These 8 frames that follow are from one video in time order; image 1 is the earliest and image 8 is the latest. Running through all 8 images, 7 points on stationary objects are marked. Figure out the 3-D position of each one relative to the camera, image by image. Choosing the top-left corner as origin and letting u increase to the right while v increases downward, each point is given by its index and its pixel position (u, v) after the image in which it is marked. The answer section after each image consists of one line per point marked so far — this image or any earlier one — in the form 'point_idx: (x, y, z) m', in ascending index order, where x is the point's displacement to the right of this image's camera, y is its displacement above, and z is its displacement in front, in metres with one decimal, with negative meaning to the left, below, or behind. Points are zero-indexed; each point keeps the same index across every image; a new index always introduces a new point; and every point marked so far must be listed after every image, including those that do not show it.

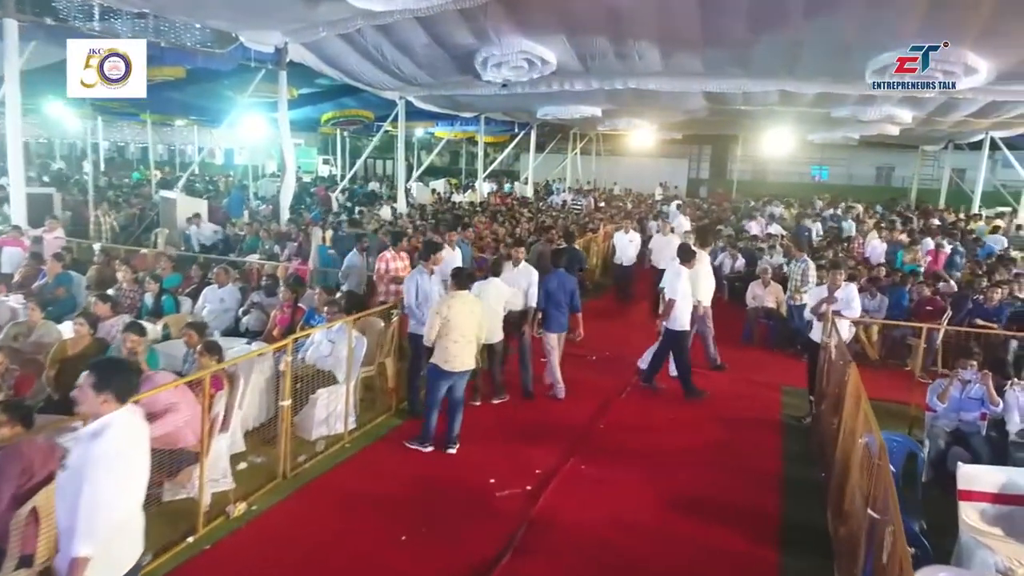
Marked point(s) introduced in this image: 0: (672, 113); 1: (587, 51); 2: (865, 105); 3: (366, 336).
0: (+4.1, +4.4, +18.2) m
1: (+1.2, +3.7, +11.4) m
2: (+7.4, +3.8, +15.0) m
3: (-1.2, -0.4, +5.9) m
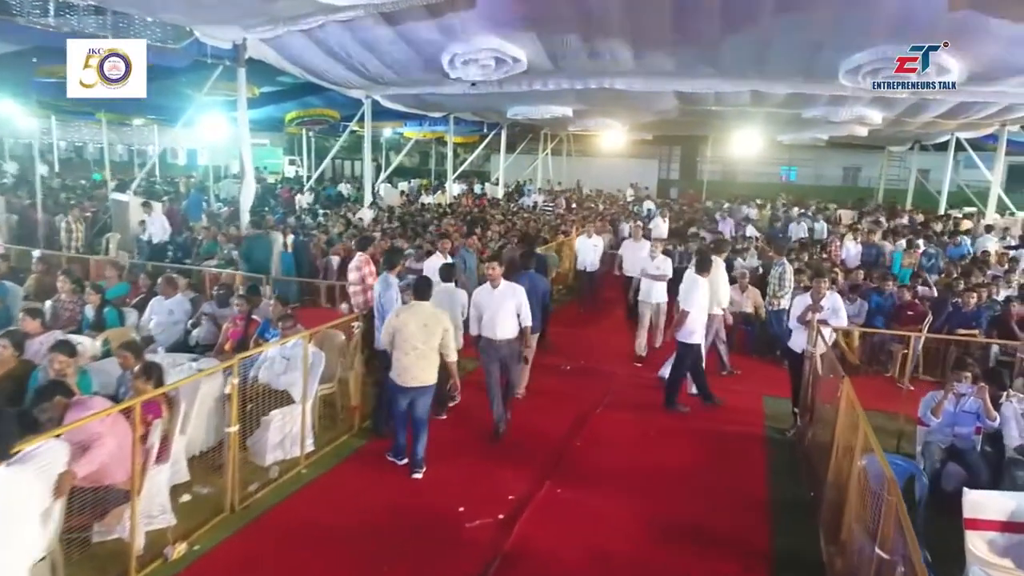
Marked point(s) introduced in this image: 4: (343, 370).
0: (+3.3, +4.4, +18.0) m
1: (+0.7, +3.7, +11.1) m
2: (+6.8, +3.8, +14.9) m
3: (-1.4, -0.5, +5.5) m
4: (-1.4, -0.7, +5.7) m
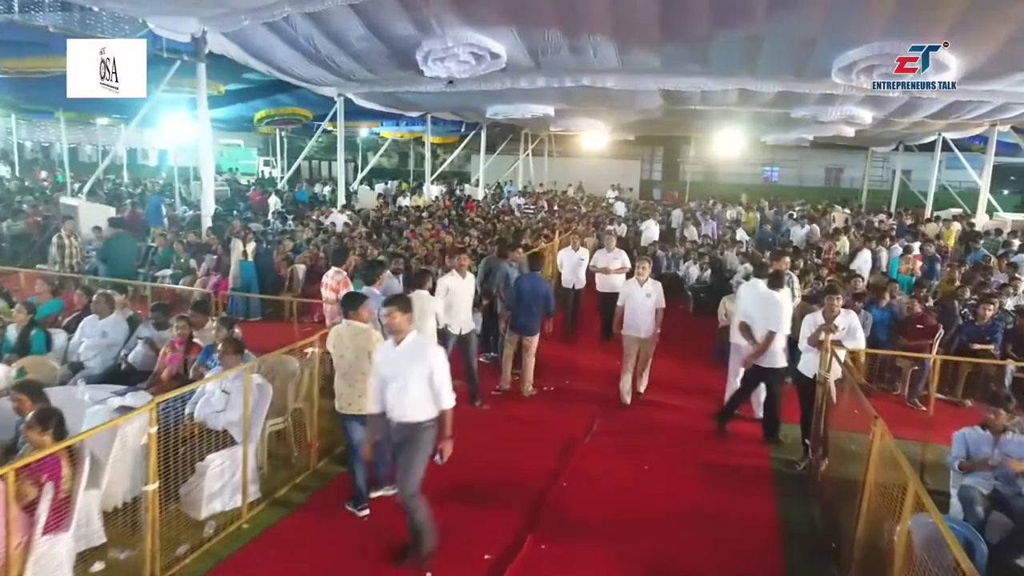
0: (+2.8, +4.2, +17.4) m
1: (+0.4, +3.5, +10.4) m
2: (+6.3, +3.7, +14.5) m
3: (-1.6, -0.6, +4.8) m
4: (-1.5, -0.8, +5.0) m
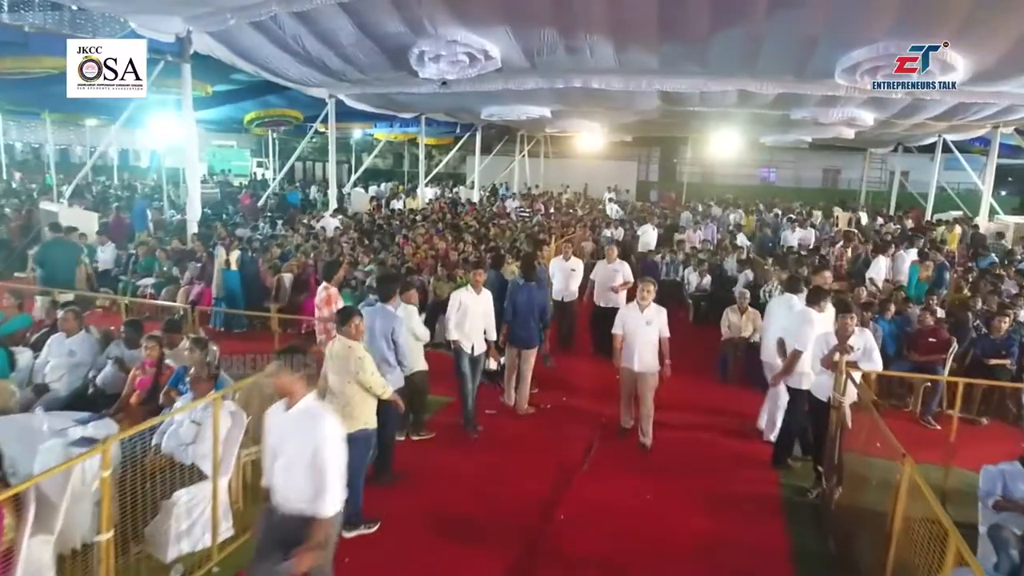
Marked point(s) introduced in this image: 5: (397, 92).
0: (+2.7, +4.1, +17.1) m
1: (+0.3, +3.4, +10.1) m
2: (+6.2, +3.6, +14.2) m
3: (-1.6, -0.7, +4.5) m
4: (-1.6, -0.9, +4.7) m
5: (-2.3, +3.9, +14.3) m
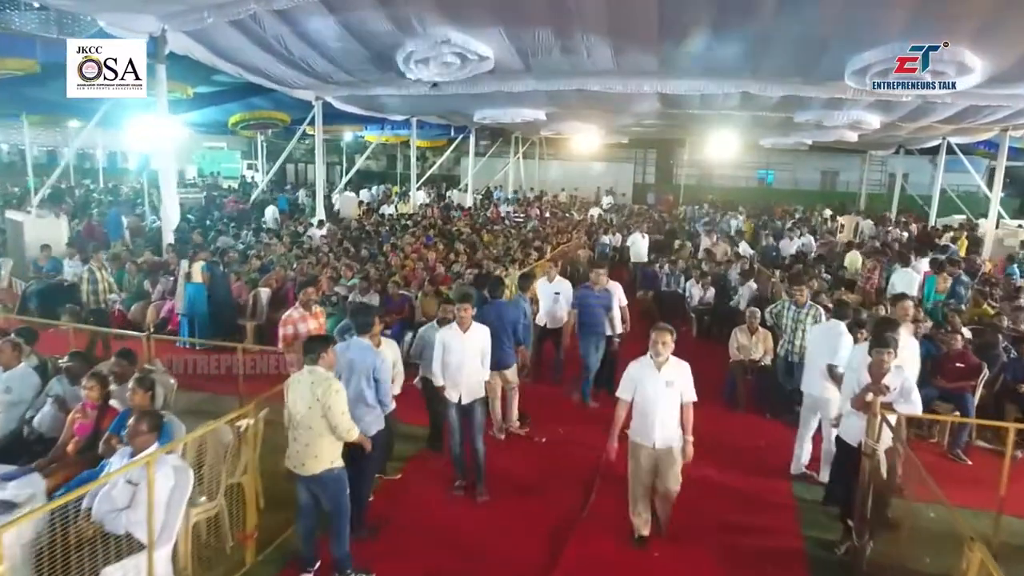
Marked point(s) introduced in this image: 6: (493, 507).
0: (+2.5, +4.0, +16.6) m
1: (+0.2, +3.2, +9.6) m
2: (+6.1, +3.4, +13.7) m
3: (-1.7, -0.9, +3.9) m
4: (-1.6, -1.1, +4.1) m
5: (-2.4, +3.7, +13.8) m
6: (-0.1, -1.5, +5.0) m
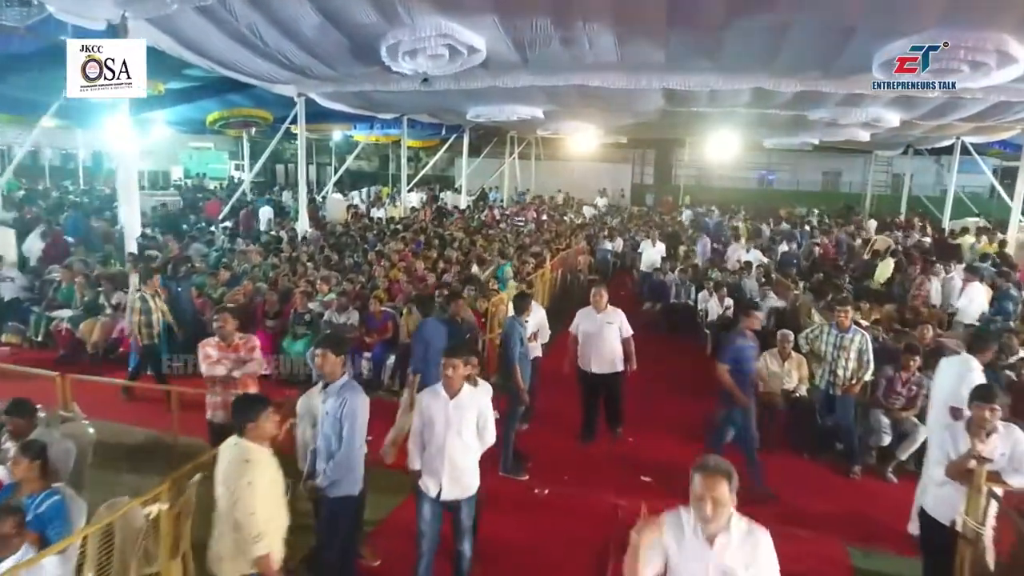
0: (+2.5, +3.8, +15.7) m
1: (+0.2, +3.1, +8.7) m
2: (+6.0, +3.2, +12.8) m
3: (-1.7, -1.1, +3.0) m
4: (-1.6, -1.3, +3.2) m
5: (-2.5, +3.6, +12.8) m
6: (-0.2, -1.7, +4.0) m
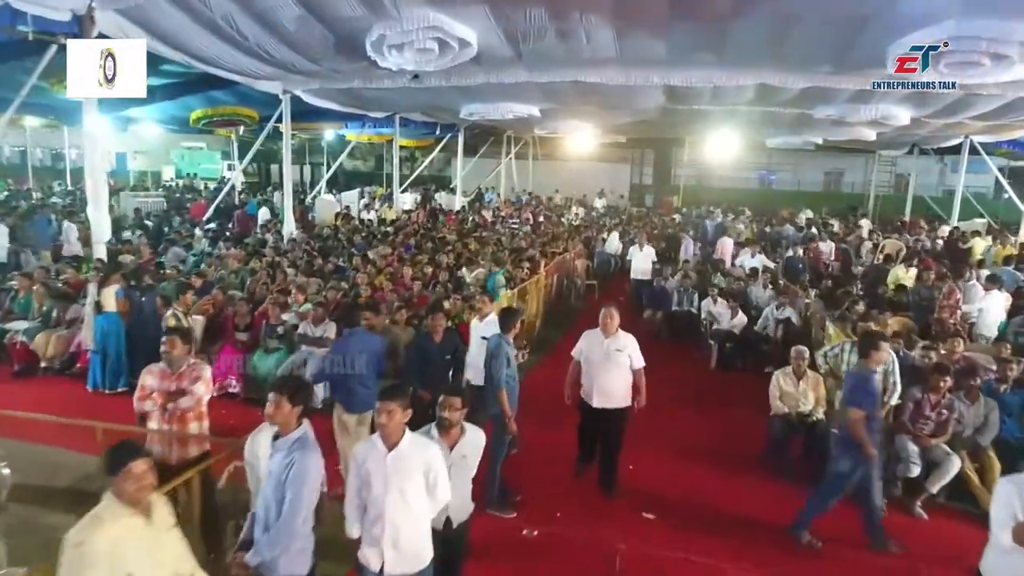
0: (+2.3, +3.7, +15.1) m
1: (+0.1, +3.0, +8.1) m
2: (+5.9, +3.2, +12.2) m
3: (-1.8, -1.2, +2.4) m
4: (-1.7, -1.4, +2.6) m
5: (-2.6, +3.5, +12.3) m
6: (-0.2, -1.8, +3.5) m
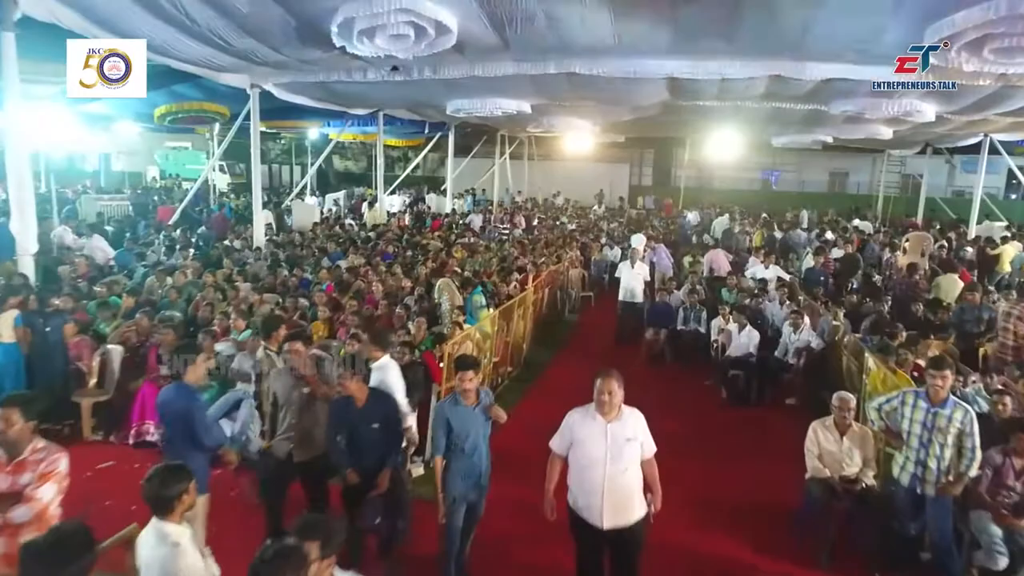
0: (+2.1, +3.5, +14.0) m
1: (-0.1, +2.8, +7.0) m
2: (+5.7, +3.0, +11.1) m
3: (-1.9, -1.4, +1.3) m
4: (-1.9, -1.6, +1.5) m
5: (-2.8, +3.3, +11.1) m
6: (-0.4, -2.0, +2.4) m
